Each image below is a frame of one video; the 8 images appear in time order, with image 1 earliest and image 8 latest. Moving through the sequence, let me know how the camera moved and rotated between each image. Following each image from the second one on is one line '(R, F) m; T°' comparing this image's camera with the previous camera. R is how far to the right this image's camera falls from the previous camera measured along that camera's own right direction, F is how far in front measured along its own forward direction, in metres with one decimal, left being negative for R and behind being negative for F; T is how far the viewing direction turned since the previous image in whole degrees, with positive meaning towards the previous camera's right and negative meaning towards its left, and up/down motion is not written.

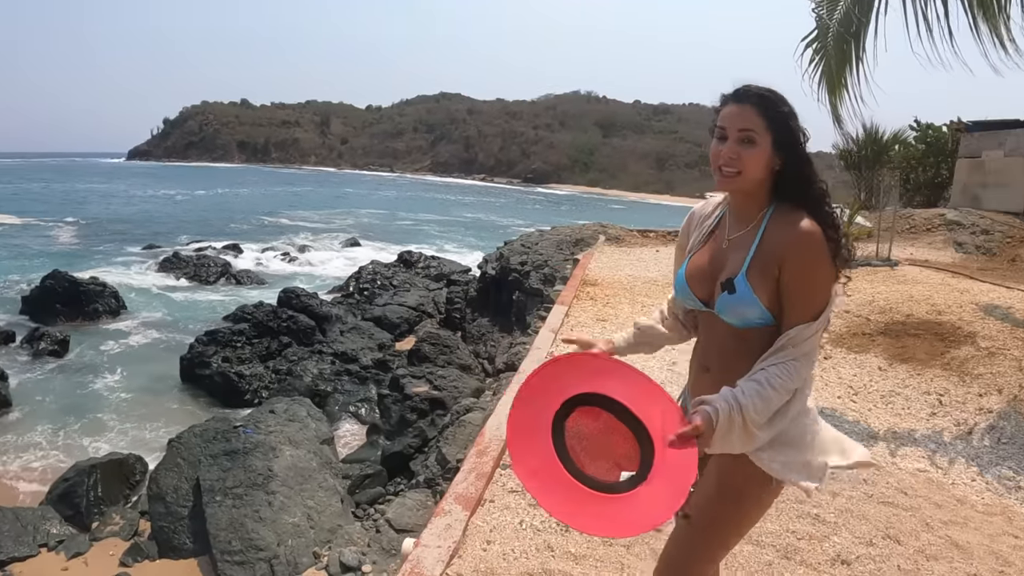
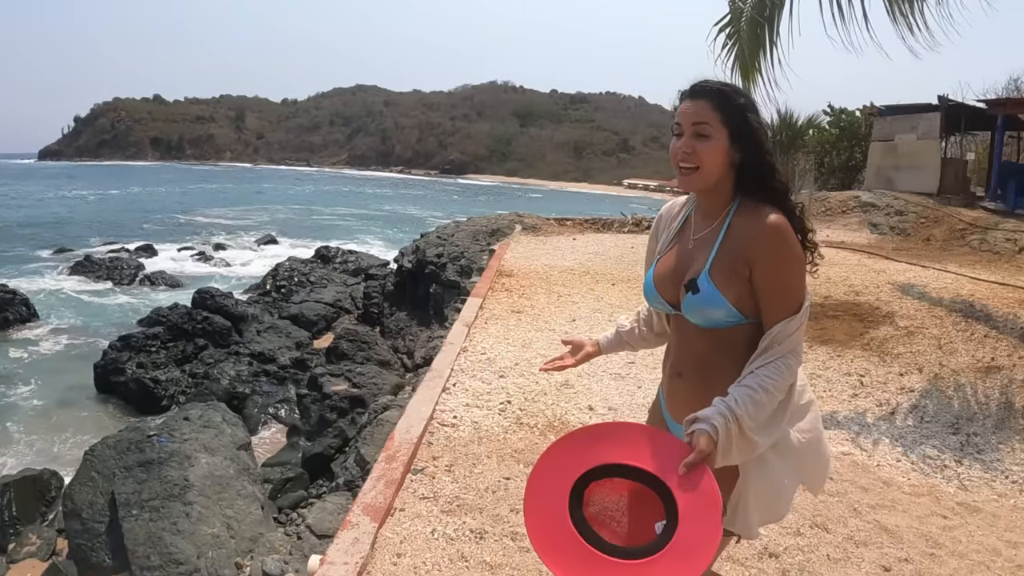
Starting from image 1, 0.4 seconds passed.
(+0.1, +0.4) m; +5°
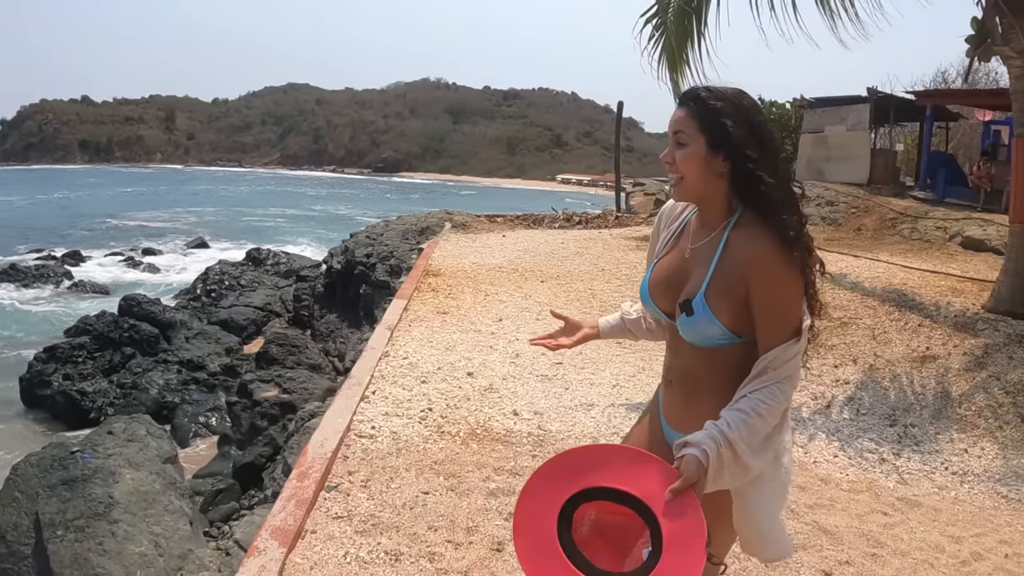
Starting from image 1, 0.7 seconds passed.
(+0.1, +0.3) m; +4°
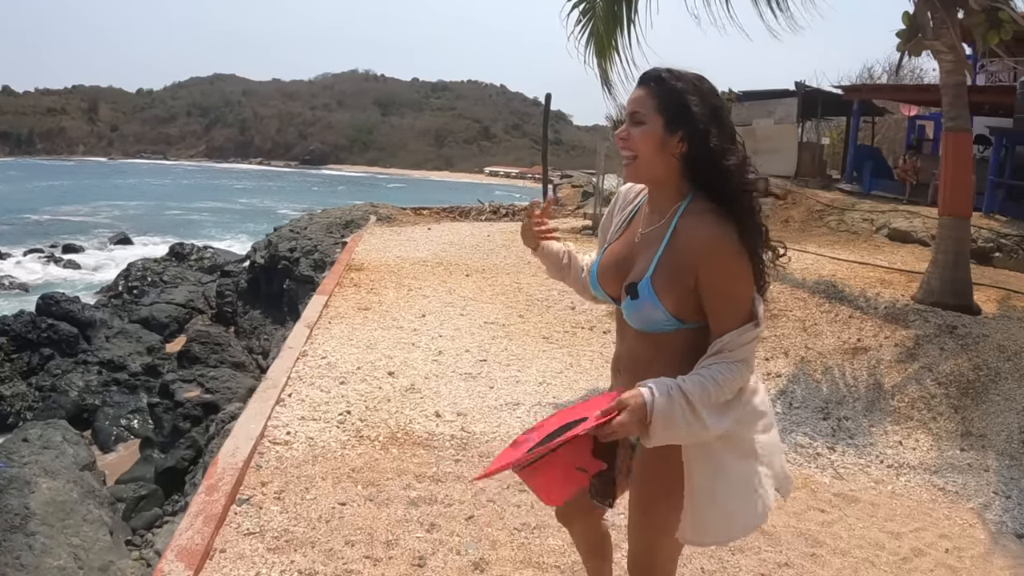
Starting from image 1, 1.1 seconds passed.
(+0.1, +0.3) m; +5°
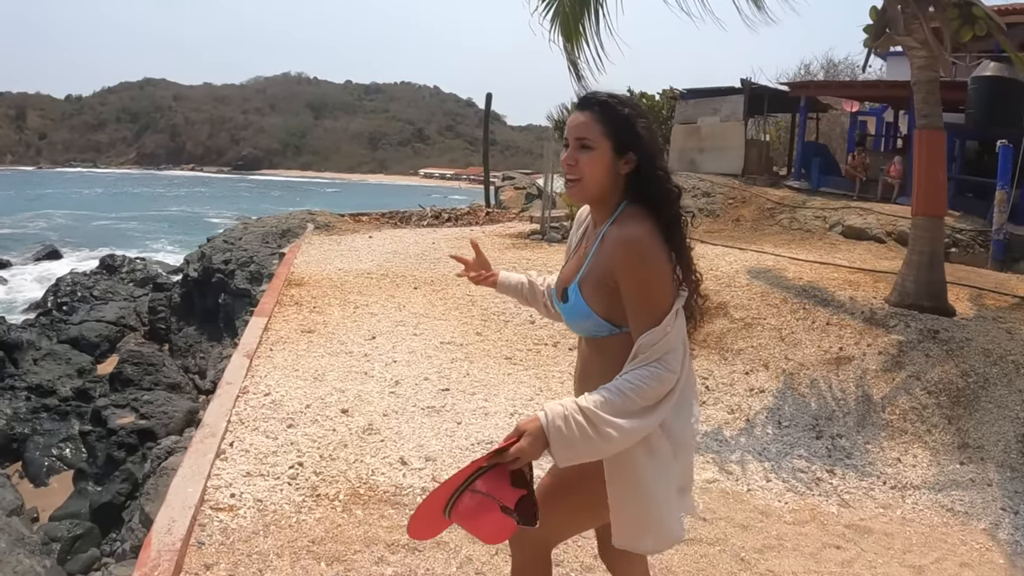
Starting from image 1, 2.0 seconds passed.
(-0.1, +0.5) m; +4°
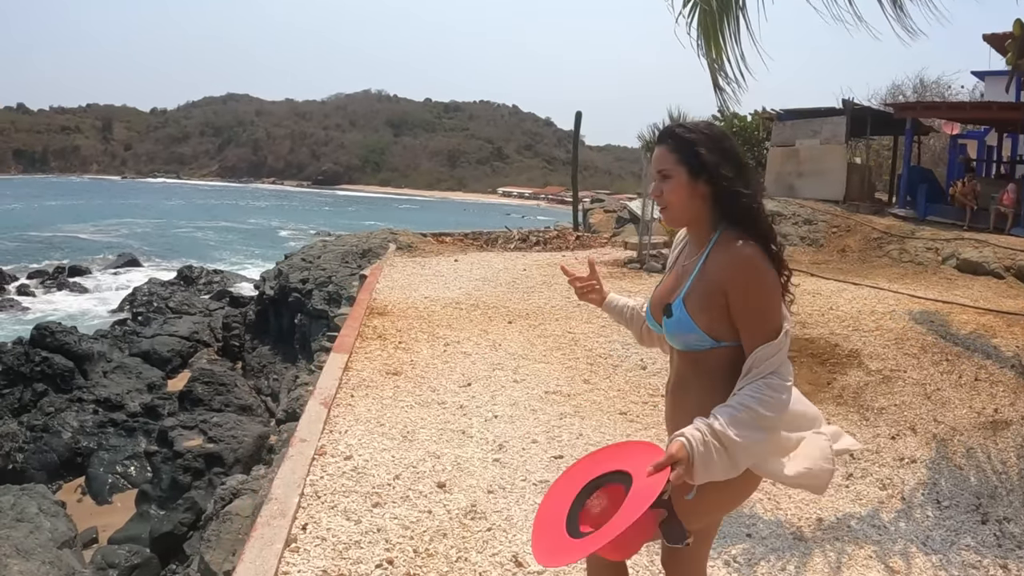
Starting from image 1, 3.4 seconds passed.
(-0.3, +0.6) m; -5°
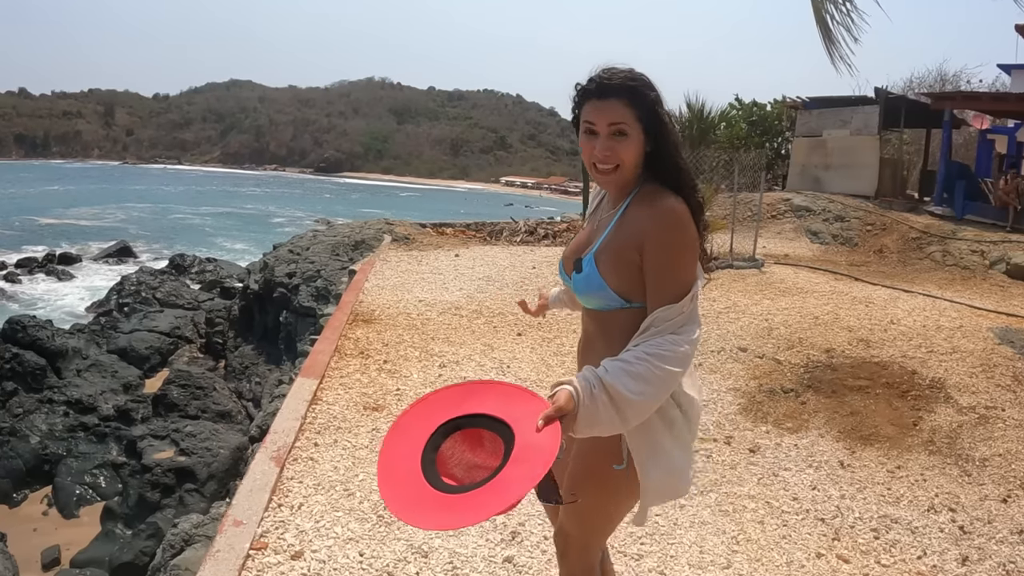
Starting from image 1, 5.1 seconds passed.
(-0.1, +1.0) m; 0°
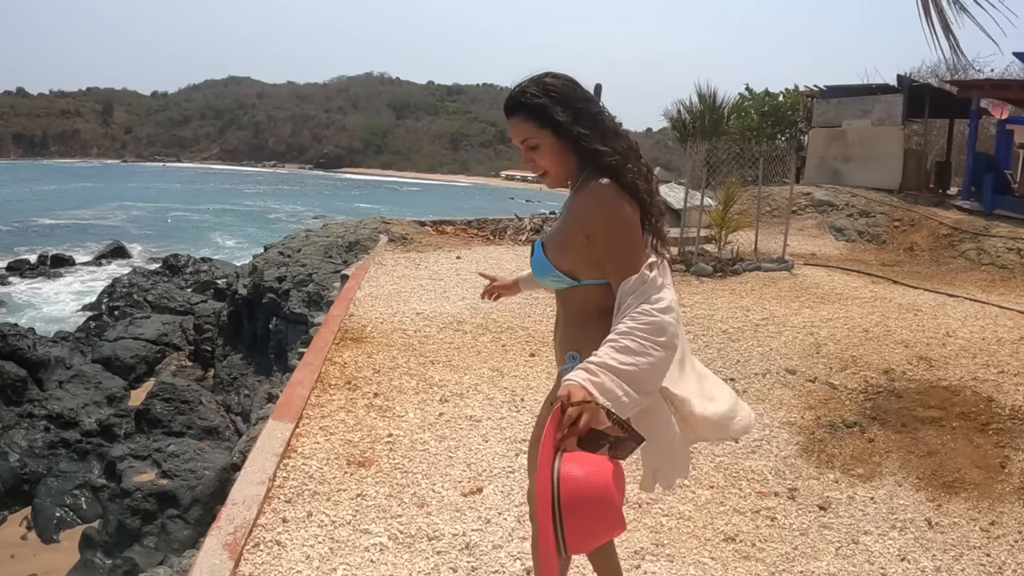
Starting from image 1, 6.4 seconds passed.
(-0.1, +0.7) m; 0°
